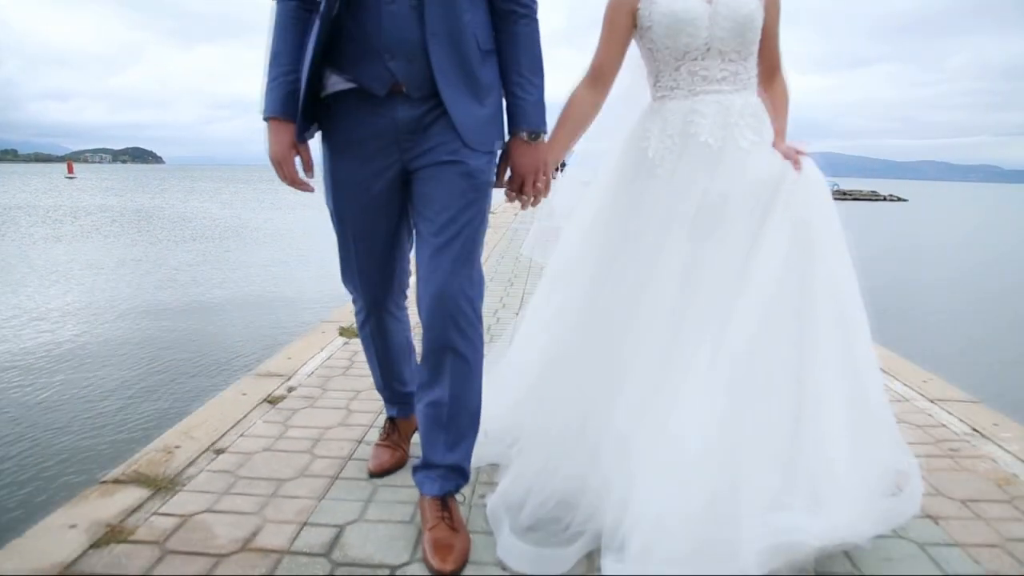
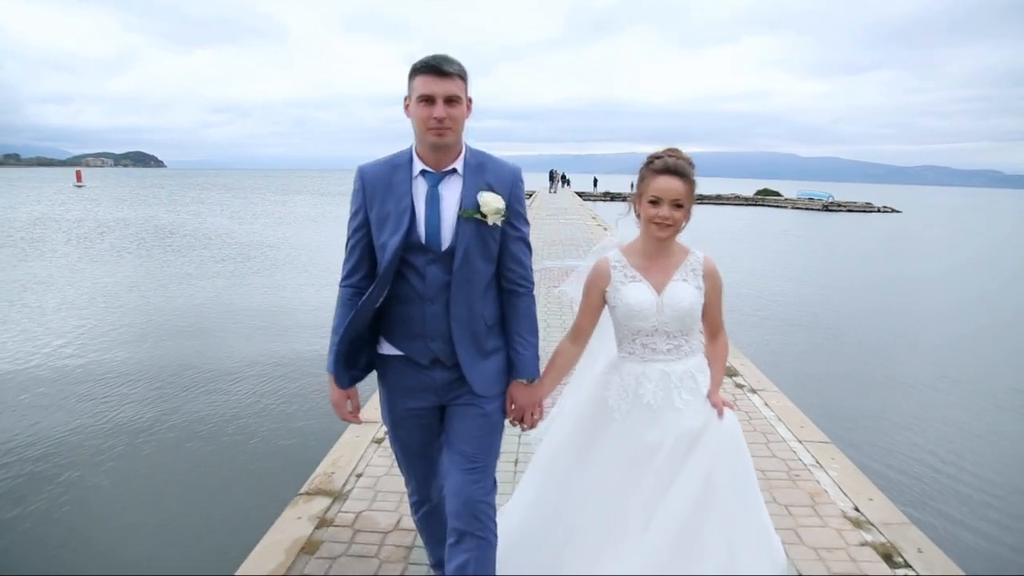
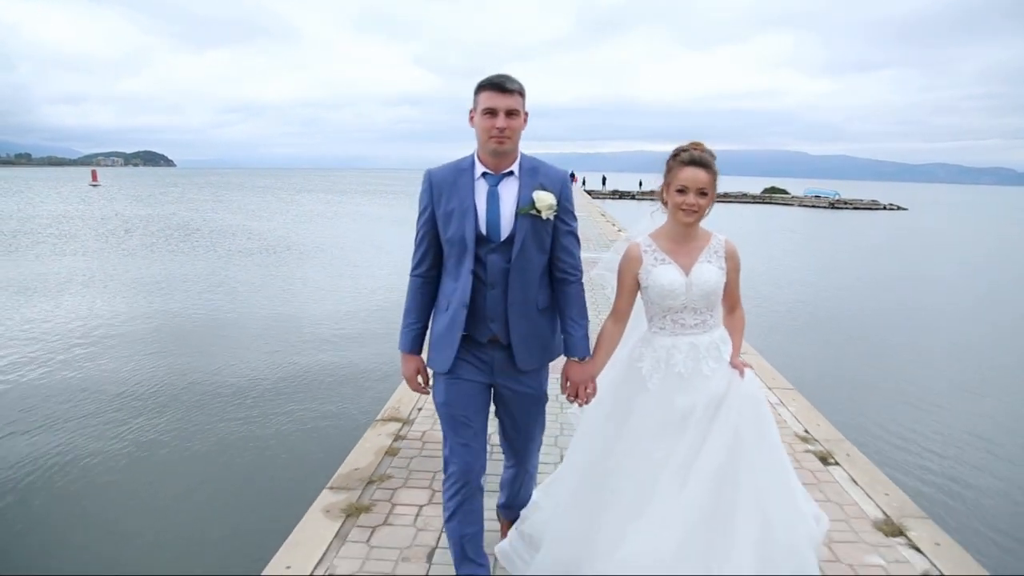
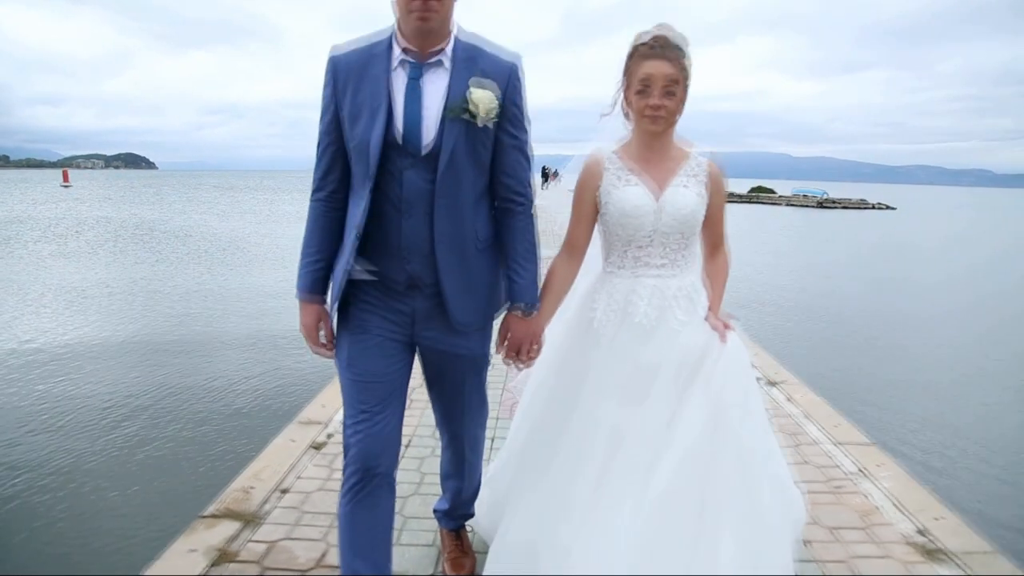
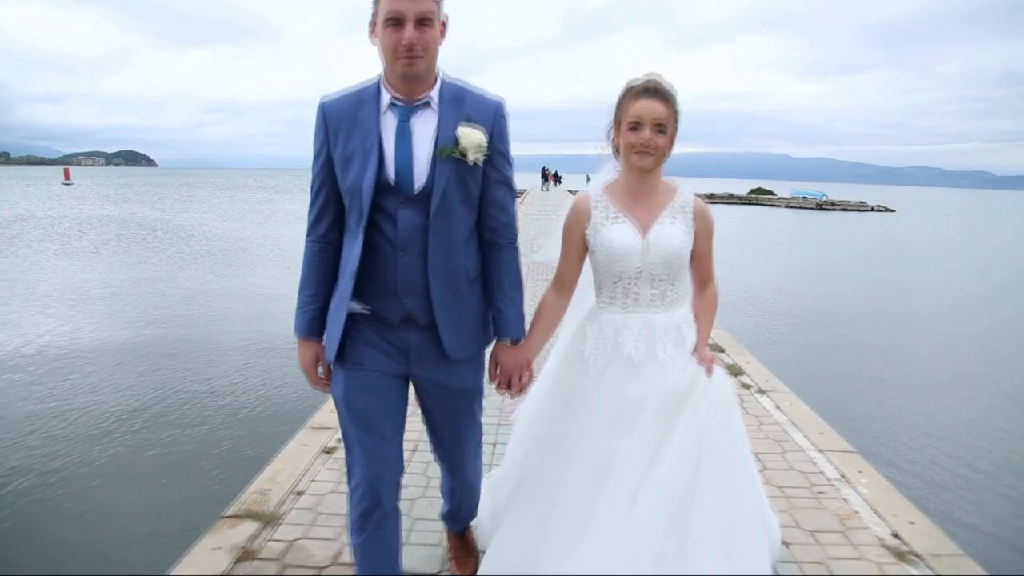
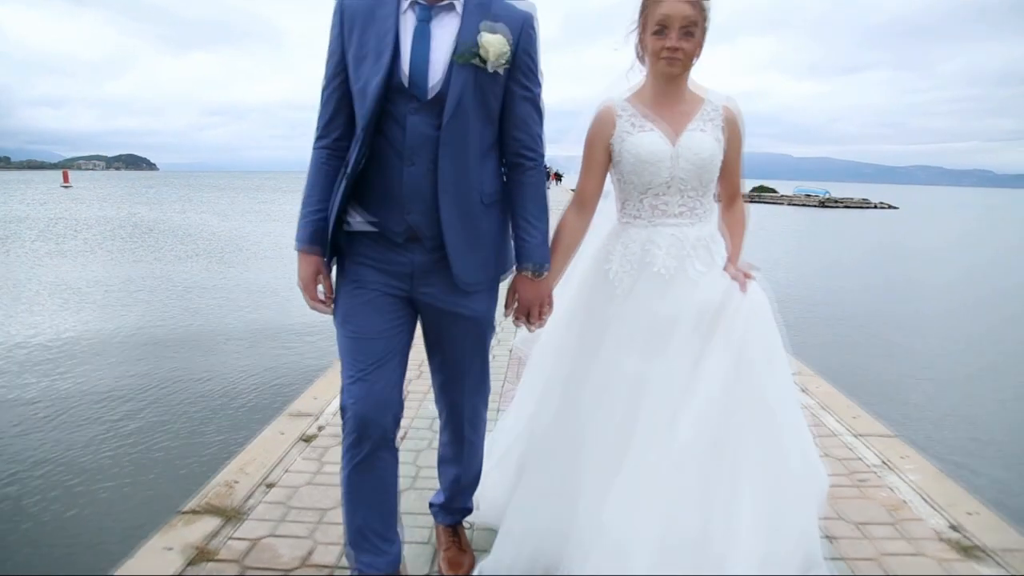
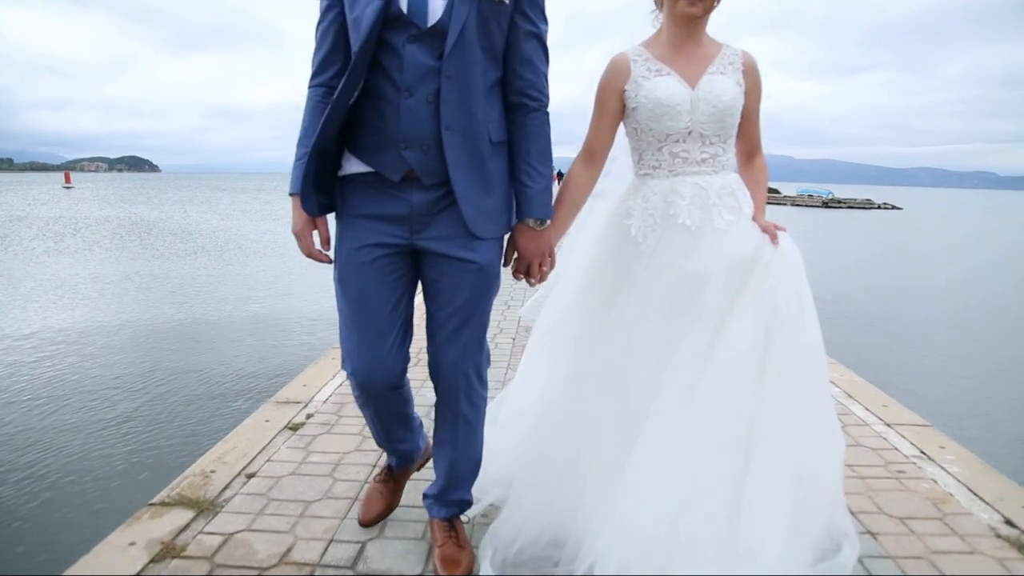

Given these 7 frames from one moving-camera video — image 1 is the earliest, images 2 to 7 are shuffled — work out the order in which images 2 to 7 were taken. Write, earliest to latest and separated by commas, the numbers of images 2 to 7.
7, 6, 4, 5, 2, 3
